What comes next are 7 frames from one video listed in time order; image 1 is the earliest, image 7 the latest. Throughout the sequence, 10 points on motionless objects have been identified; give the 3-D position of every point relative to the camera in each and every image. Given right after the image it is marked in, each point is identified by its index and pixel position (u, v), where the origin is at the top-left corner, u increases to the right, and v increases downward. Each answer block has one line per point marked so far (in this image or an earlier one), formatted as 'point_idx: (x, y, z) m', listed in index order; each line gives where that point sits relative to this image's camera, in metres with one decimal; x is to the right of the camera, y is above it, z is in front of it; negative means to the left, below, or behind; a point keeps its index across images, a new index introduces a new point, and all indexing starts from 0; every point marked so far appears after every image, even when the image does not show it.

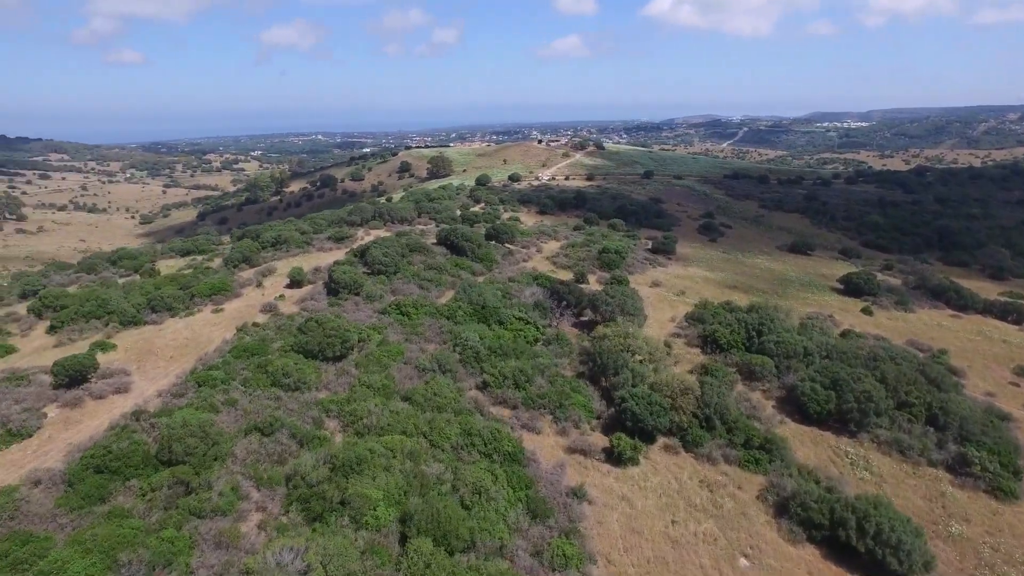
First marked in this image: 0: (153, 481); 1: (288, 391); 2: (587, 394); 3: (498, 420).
0: (-6.8, -3.7, +12.1) m
1: (-6.0, -2.8, +17.3) m
2: (+2.3, -3.3, +19.7) m
3: (-0.4, -3.6, +17.6) m
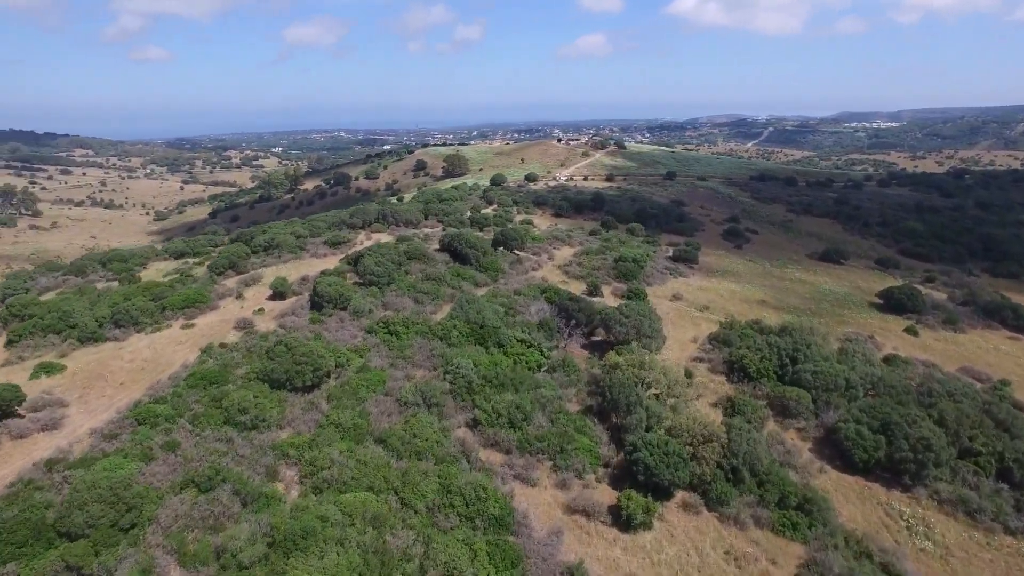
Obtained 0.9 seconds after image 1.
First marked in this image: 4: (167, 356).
0: (-7.2, -4.2, +9.7) m
1: (-6.2, -3.3, +14.9) m
2: (+2.1, -3.9, +17.0) m
3: (-0.6, -4.2, +15.0) m
4: (-10.3, -2.0, +19.2) m
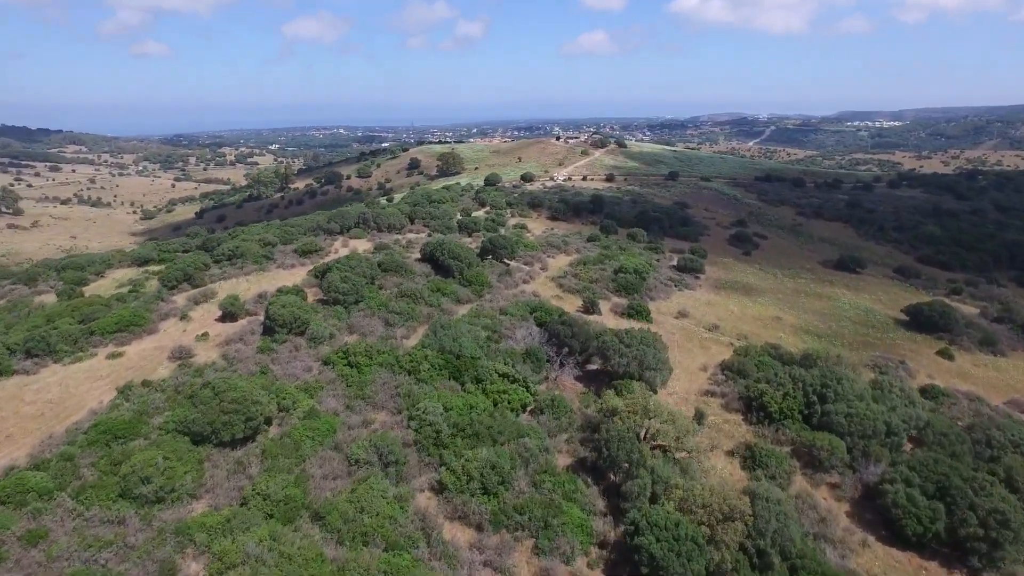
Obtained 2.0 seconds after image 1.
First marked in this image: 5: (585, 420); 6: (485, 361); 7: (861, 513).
0: (-7.7, -4.9, +6.6) m
1: (-6.8, -4.0, +11.8) m
2: (+1.6, -4.6, +13.9) m
3: (-1.2, -5.0, +11.9) m
4: (-10.9, -2.7, +16.1) m
5: (+1.9, -3.5, +17.2) m
6: (-0.8, -2.1, +19.0) m
7: (+8.1, -5.2, +15.0) m
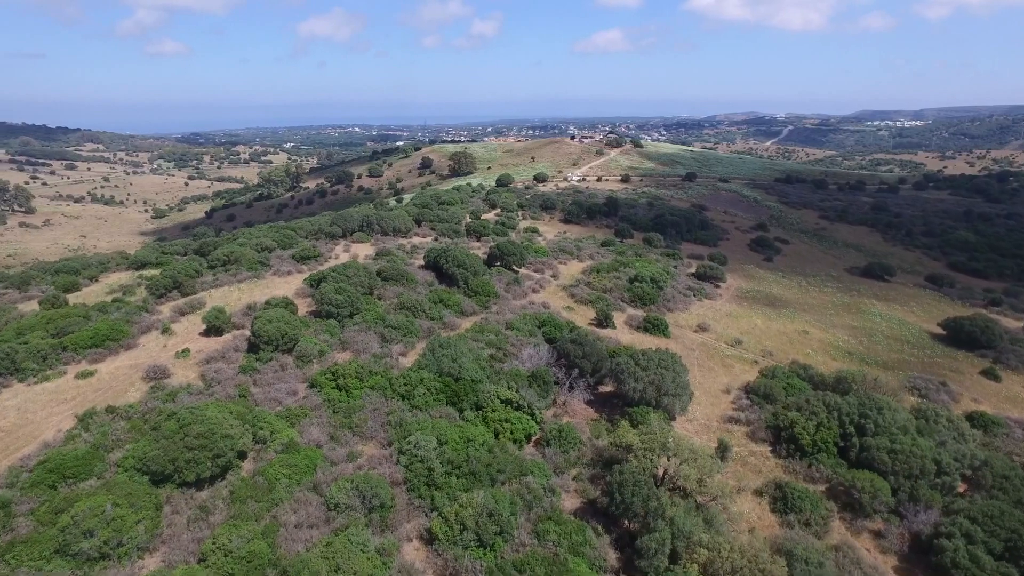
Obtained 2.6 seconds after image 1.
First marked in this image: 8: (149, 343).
0: (-7.9, -5.3, +5.1) m
1: (-6.8, -4.4, +10.2) m
2: (+1.6, -5.1, +12.1) m
3: (-1.2, -5.4, +10.2) m
4: (-10.8, -3.1, +14.6) m
5: (+2.0, -4.0, +15.5) m
6: (-0.7, -2.6, +17.3) m
7: (+8.1, -5.7, +13.1) m
8: (-10.9, -1.7, +19.4) m
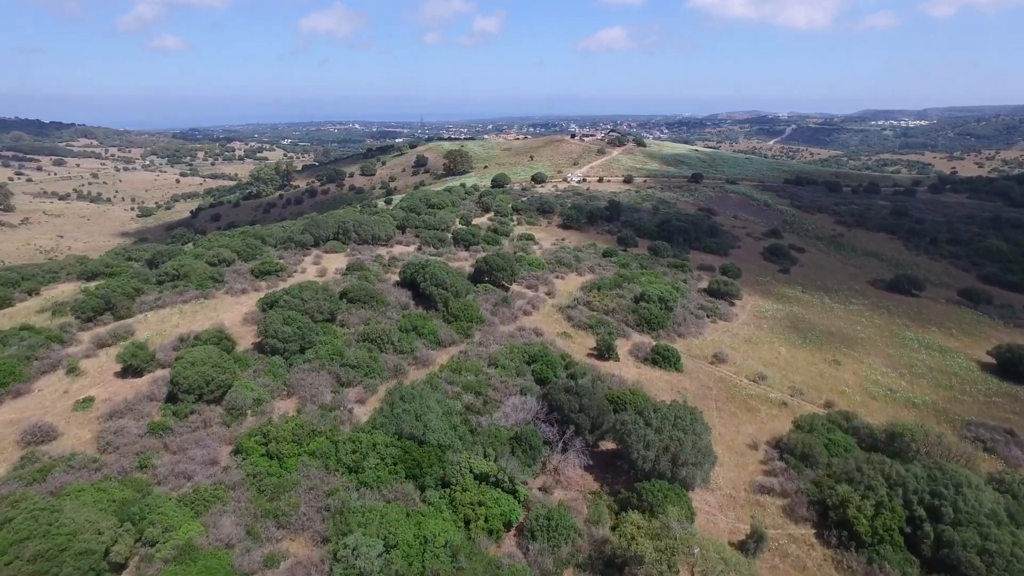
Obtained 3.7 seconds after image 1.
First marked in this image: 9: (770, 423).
0: (-8.4, -6.2, +1.5) m
1: (-7.3, -5.2, +6.6) m
2: (+1.1, -6.0, +8.5) m
3: (-1.7, -6.3, +6.6) m
4: (-11.3, -3.9, +11.0) m
5: (+1.5, -4.9, +11.9) m
6: (-1.1, -3.4, +13.7) m
7: (+7.6, -6.7, +9.5) m
8: (-11.4, -2.4, +15.8) m
9: (+7.4, -3.8, +18.5) m
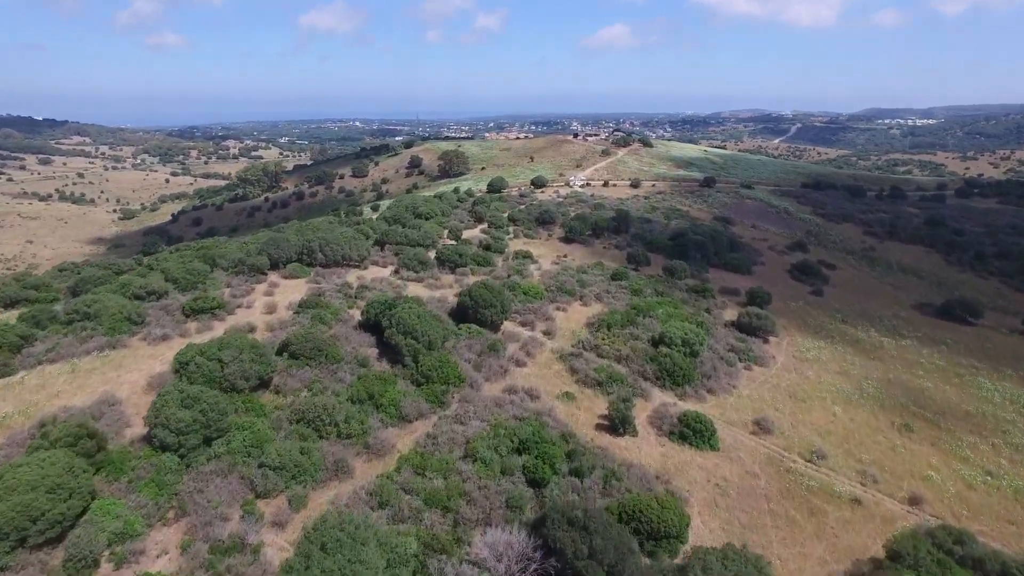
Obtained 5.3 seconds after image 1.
0: (-8.8, -7.6, -3.3) m
1: (-7.7, -6.7, +1.8) m
2: (+0.7, -7.4, +3.7) m
3: (-2.1, -7.7, +1.8) m
4: (-11.7, -5.3, +6.2) m
5: (+1.2, -6.3, +7.0) m
6: (-1.5, -4.8, +8.8) m
7: (+7.3, -8.1, +4.7) m
8: (-11.8, -3.8, +11.0) m
9: (+7.1, -5.2, +13.6) m
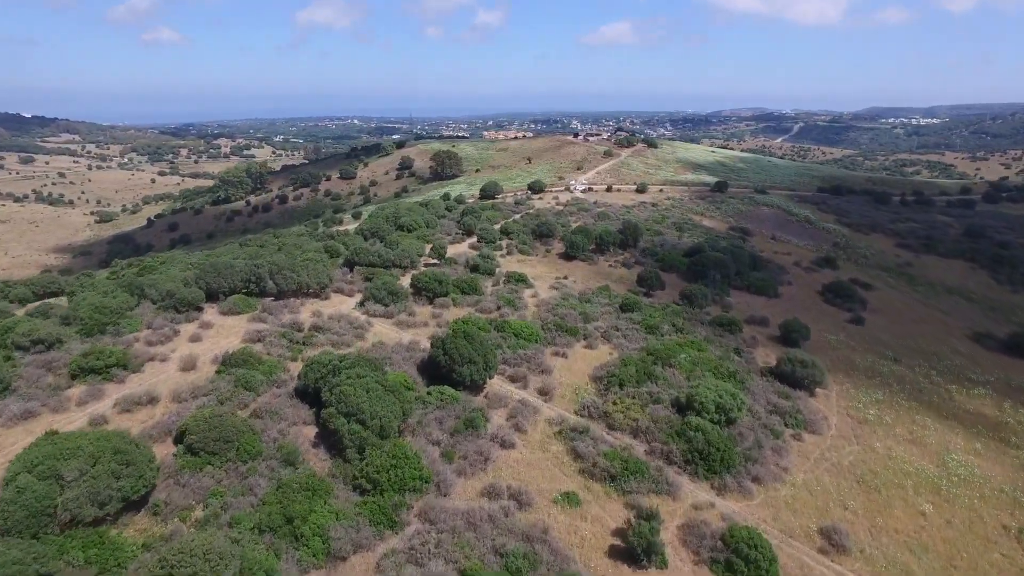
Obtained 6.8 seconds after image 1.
0: (-9.2, -9.0, -8.2) m
1: (-8.1, -8.0, -3.0) m
2: (+0.3, -8.8, -1.1) m
3: (-2.5, -9.1, -3.0) m
4: (-12.0, -6.6, +1.4) m
5: (+0.8, -7.6, +2.2) m
6: (-1.9, -6.2, +4.0) m
7: (+6.9, -9.5, -0.1) m
8: (-12.1, -5.2, +6.2) m
9: (+6.7, -6.6, +8.8) m
